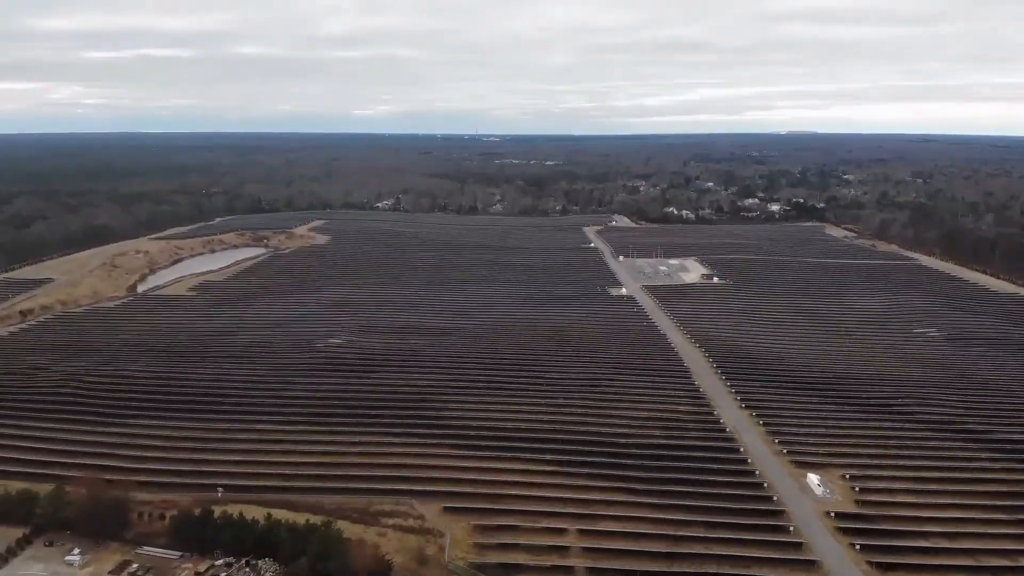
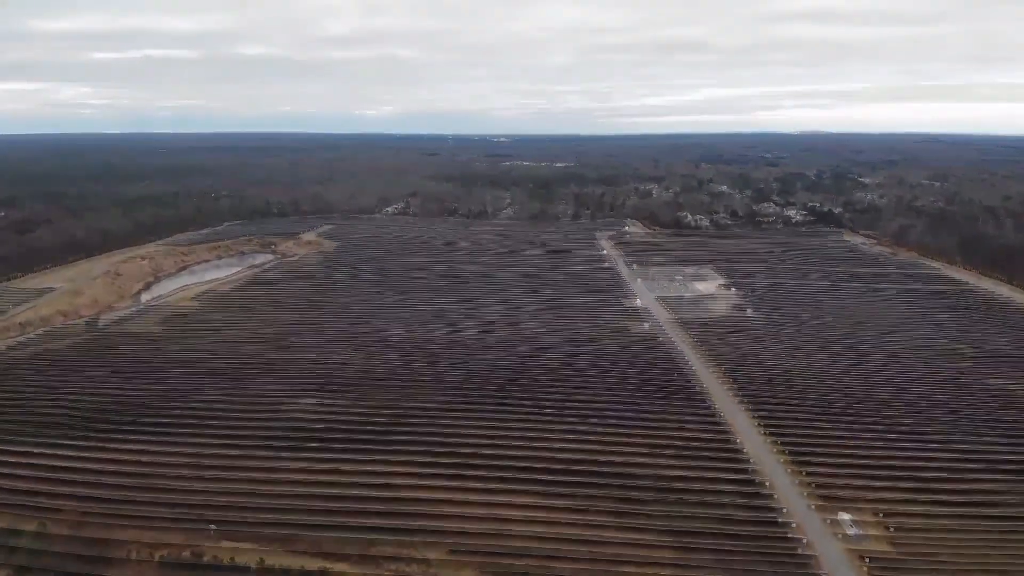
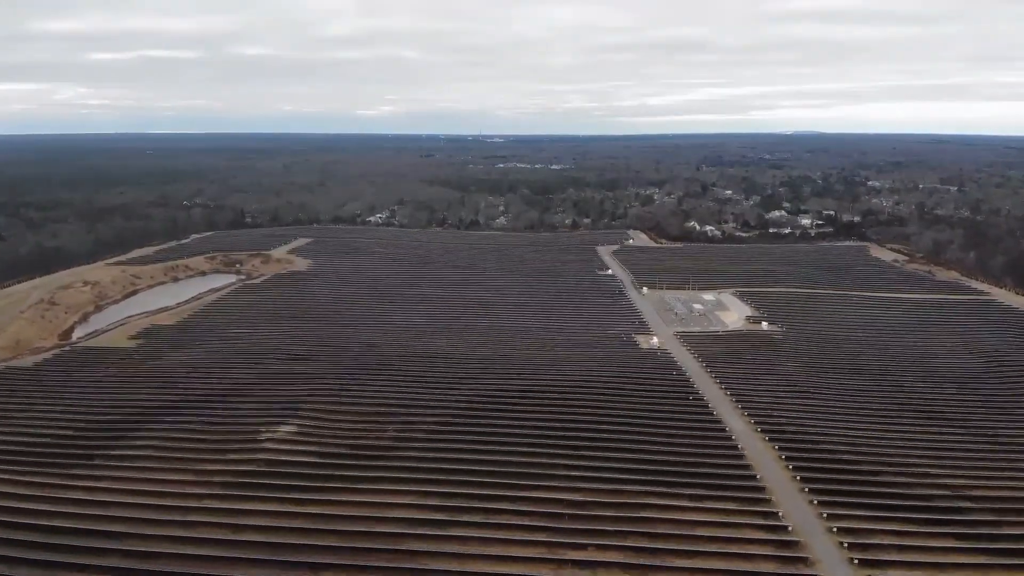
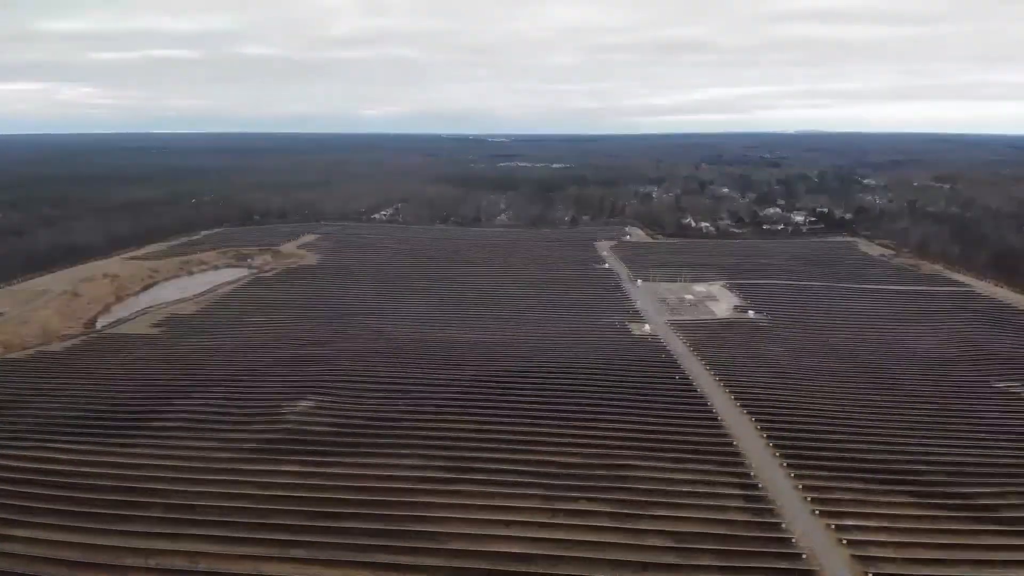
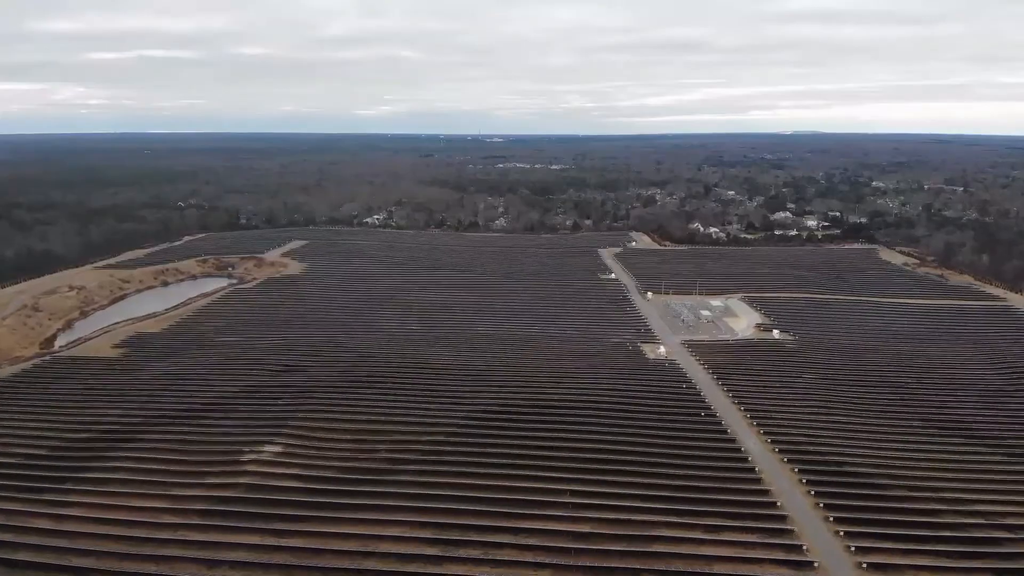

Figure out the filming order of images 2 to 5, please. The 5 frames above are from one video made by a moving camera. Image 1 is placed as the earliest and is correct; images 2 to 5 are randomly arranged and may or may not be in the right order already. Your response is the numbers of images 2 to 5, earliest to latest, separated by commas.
2, 4, 3, 5
